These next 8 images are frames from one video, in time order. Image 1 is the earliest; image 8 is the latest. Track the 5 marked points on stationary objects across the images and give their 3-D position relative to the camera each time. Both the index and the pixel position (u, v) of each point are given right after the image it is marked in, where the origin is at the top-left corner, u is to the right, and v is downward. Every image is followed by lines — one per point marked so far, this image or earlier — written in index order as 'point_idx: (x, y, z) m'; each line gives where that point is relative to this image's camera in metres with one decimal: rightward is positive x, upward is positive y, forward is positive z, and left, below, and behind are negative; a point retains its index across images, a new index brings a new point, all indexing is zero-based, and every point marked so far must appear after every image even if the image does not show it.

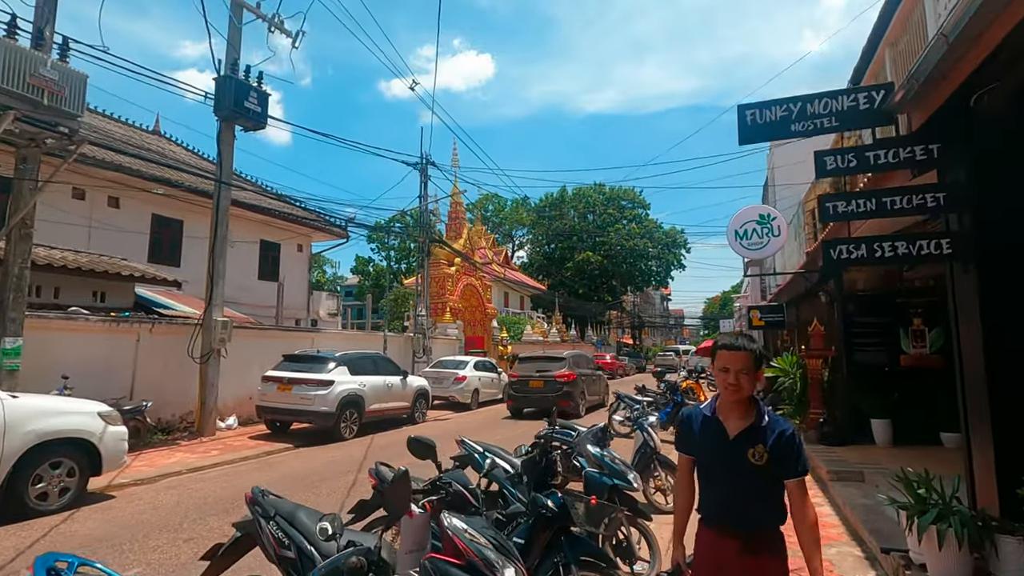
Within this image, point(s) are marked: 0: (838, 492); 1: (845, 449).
0: (+3.8, -2.4, +6.3) m
1: (+5.1, -2.5, +8.2) m
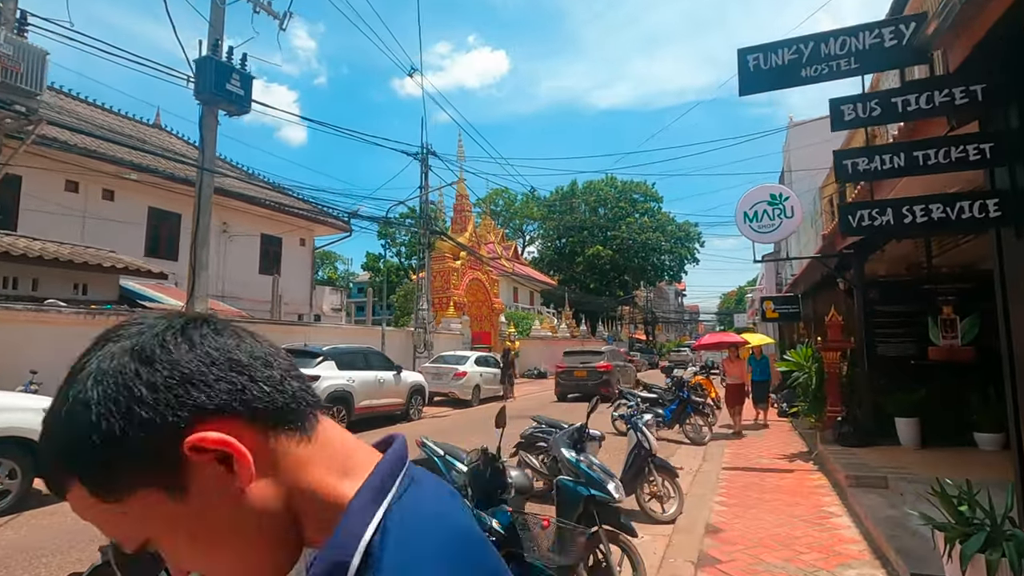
0: (+3.6, -2.2, +5.6) m
1: (+4.9, -2.3, +7.4) m
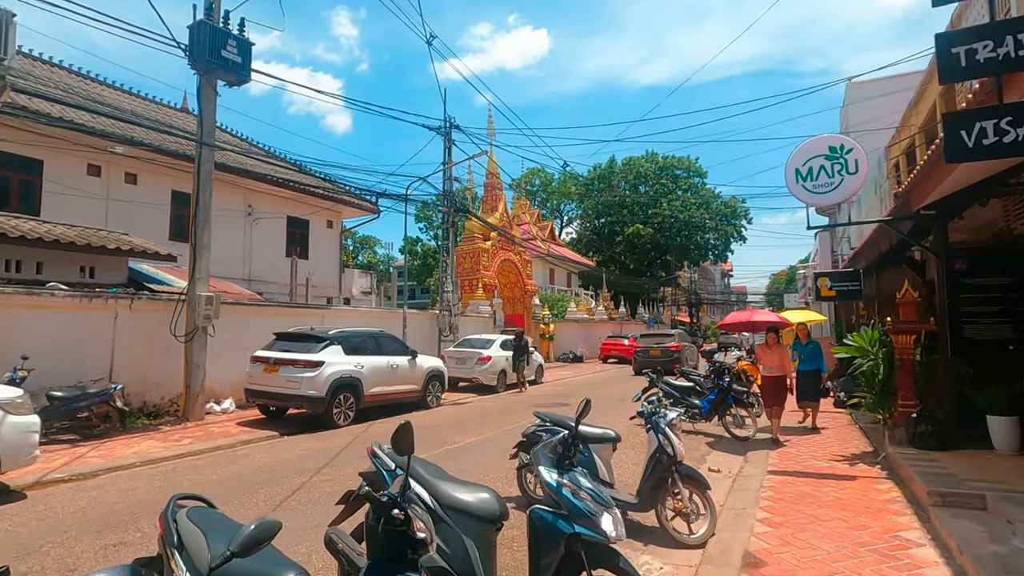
0: (+3.5, -1.9, +4.3) m
1: (+4.9, -1.9, +6.0) m
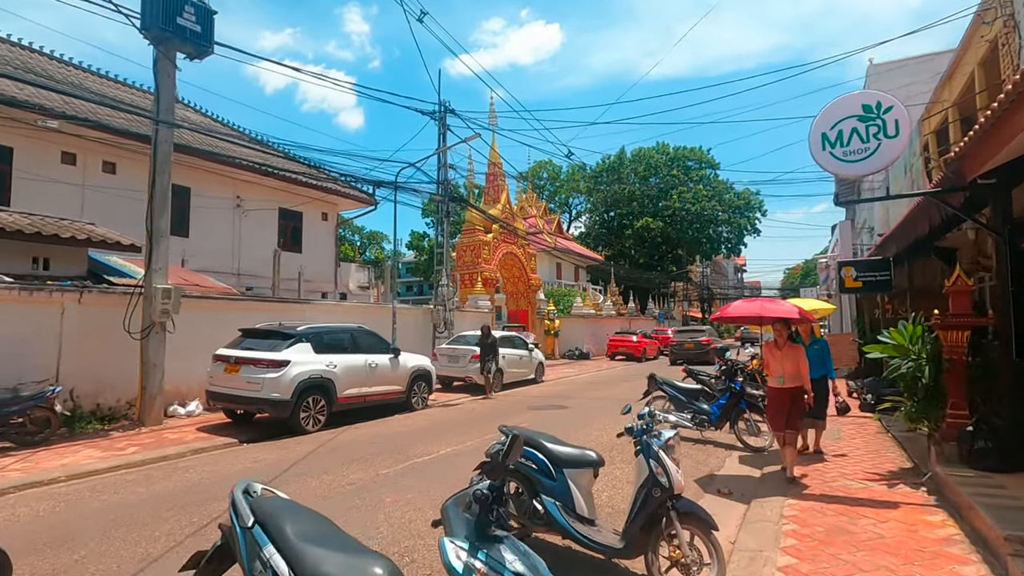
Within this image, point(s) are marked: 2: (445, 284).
0: (+3.1, -1.8, +3.2) m
1: (+4.6, -1.8, +4.9) m
2: (-2.2, +0.1, +17.6) m
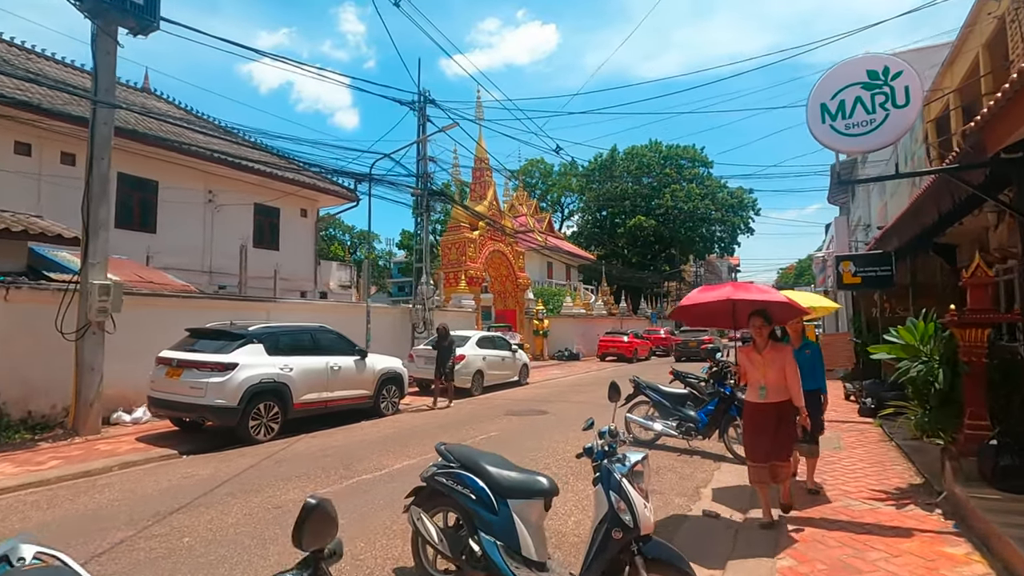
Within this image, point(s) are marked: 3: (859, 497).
0: (+2.7, -1.7, +2.4) m
1: (+4.2, -1.7, +4.1) m
2: (-2.7, +0.2, +16.8) m
3: (+3.5, -2.1, +5.4) m
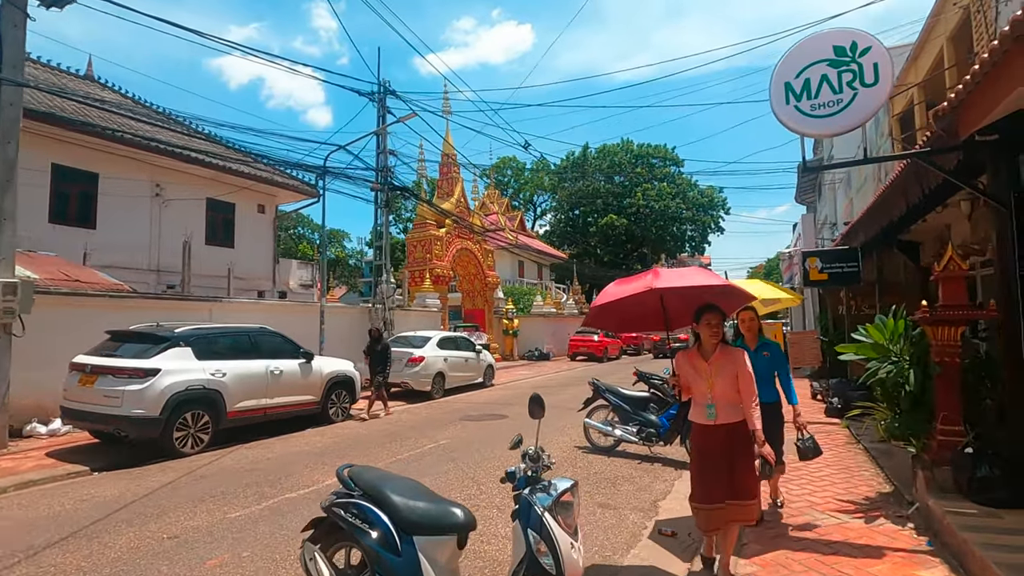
0: (+2.3, -1.7, +2.0) m
1: (+3.7, -1.6, +3.8) m
2: (-3.8, +0.2, +16.1) m
3: (+2.9, -2.1, +5.0) m
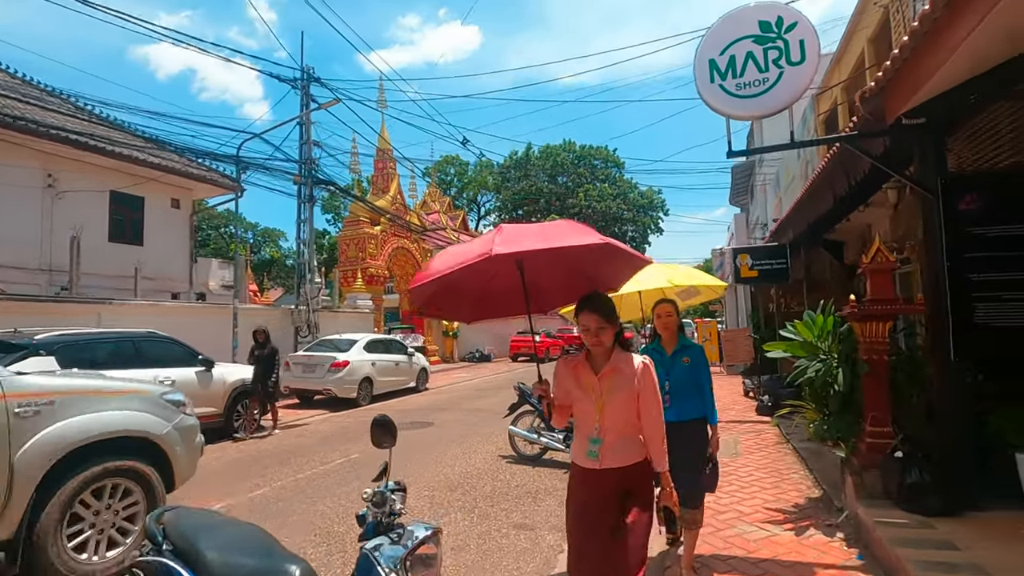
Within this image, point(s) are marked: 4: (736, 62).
0: (+1.8, -1.6, +1.6) m
1: (+3.0, -1.6, +3.5) m
2: (-5.7, +0.2, +15.1) m
3: (+2.1, -2.0, +4.6) m
4: (+1.9, +1.9, +4.5) m
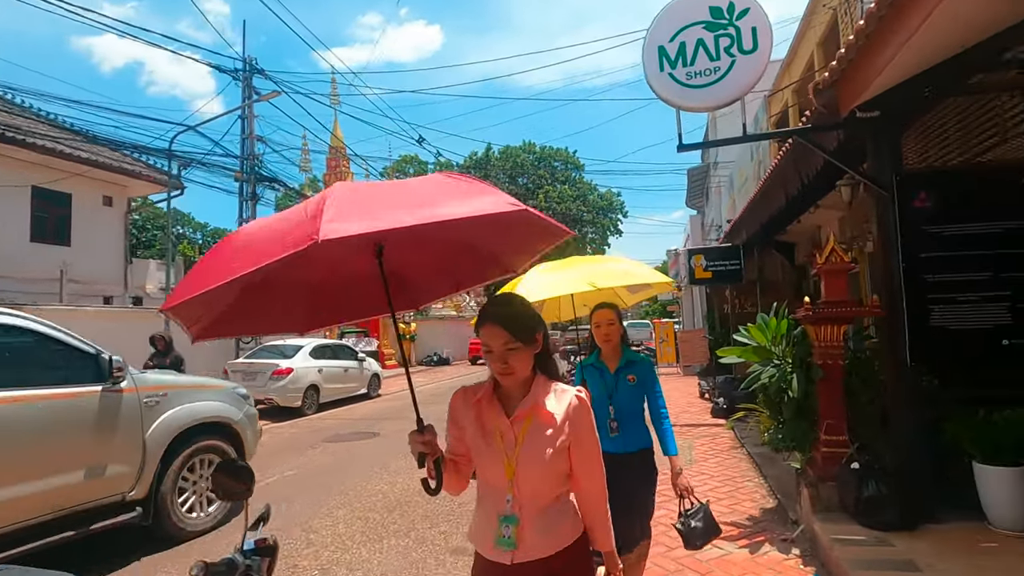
0: (+1.5, -1.6, +1.3) m
1: (+2.5, -1.6, +3.3) m
2: (-6.9, +0.1, +14.2) m
3: (+1.6, -2.0, +4.4) m
4: (+1.4, +1.9, +4.3) m
